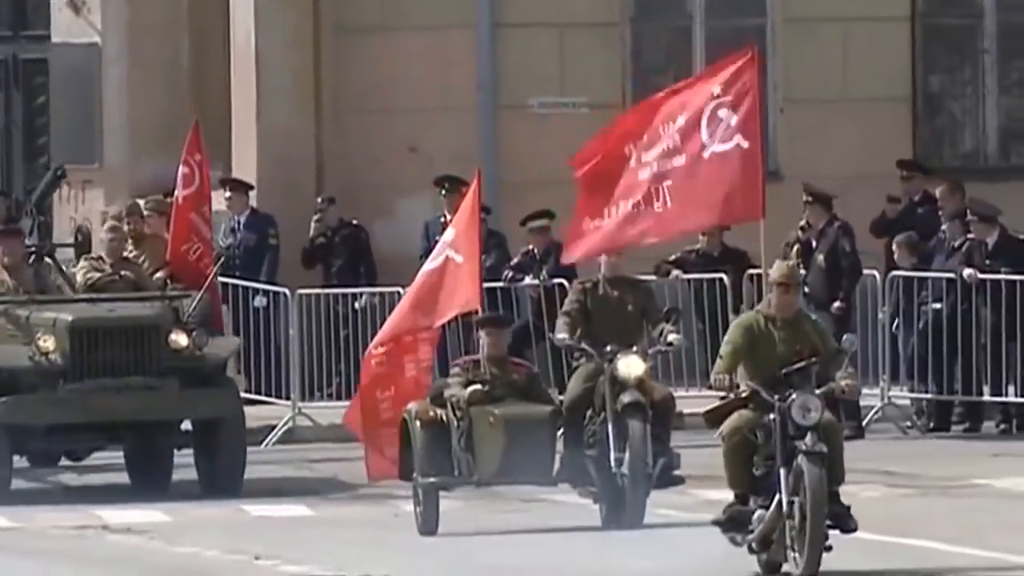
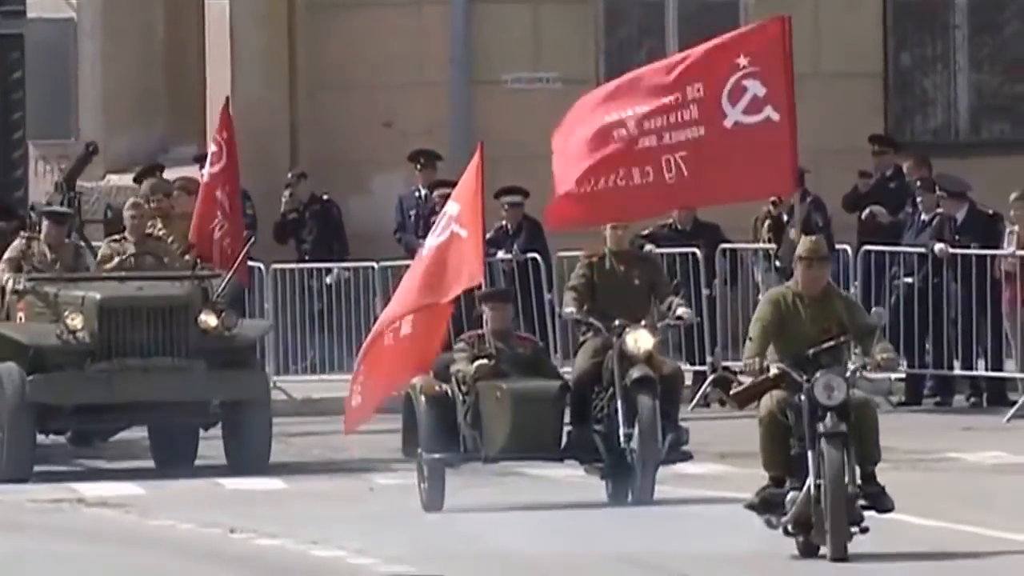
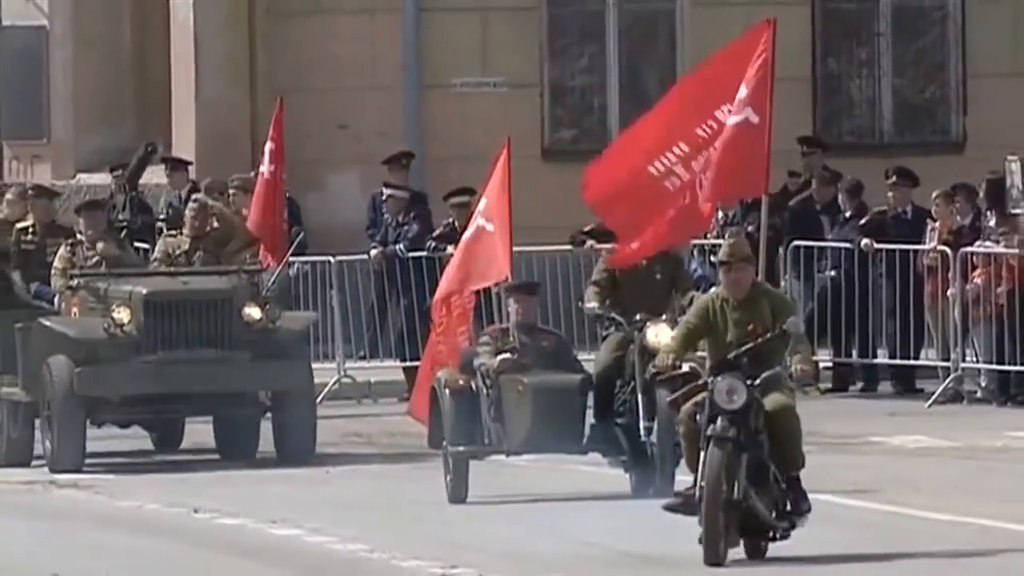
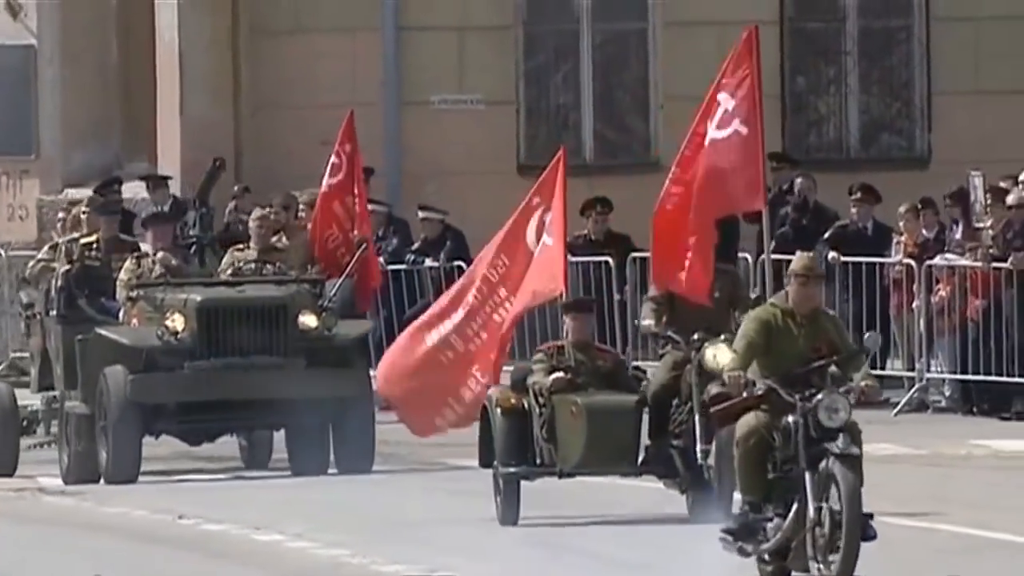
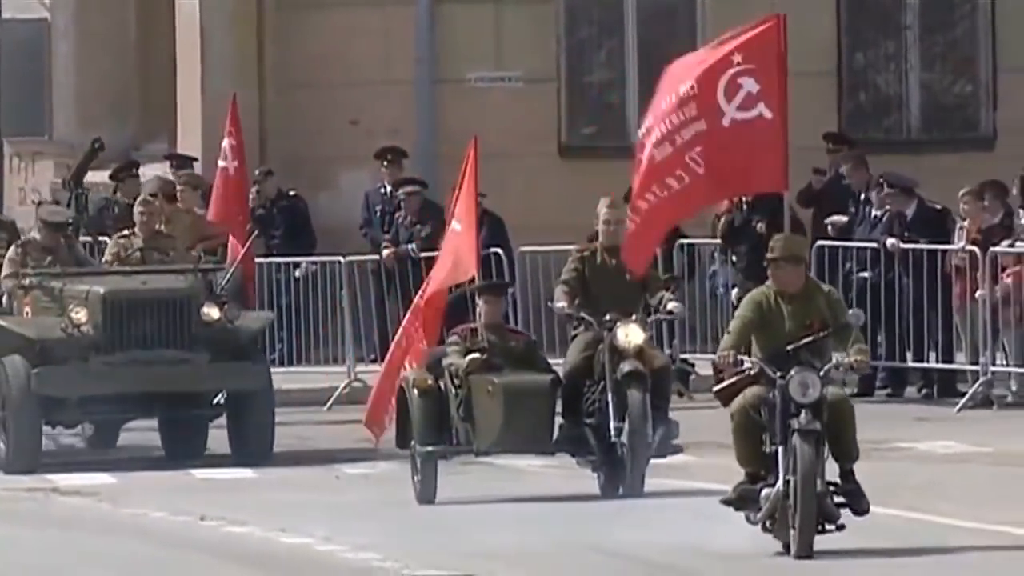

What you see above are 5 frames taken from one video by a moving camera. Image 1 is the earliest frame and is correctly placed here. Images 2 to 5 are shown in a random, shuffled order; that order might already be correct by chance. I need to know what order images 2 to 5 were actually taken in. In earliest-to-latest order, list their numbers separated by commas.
2, 5, 3, 4
